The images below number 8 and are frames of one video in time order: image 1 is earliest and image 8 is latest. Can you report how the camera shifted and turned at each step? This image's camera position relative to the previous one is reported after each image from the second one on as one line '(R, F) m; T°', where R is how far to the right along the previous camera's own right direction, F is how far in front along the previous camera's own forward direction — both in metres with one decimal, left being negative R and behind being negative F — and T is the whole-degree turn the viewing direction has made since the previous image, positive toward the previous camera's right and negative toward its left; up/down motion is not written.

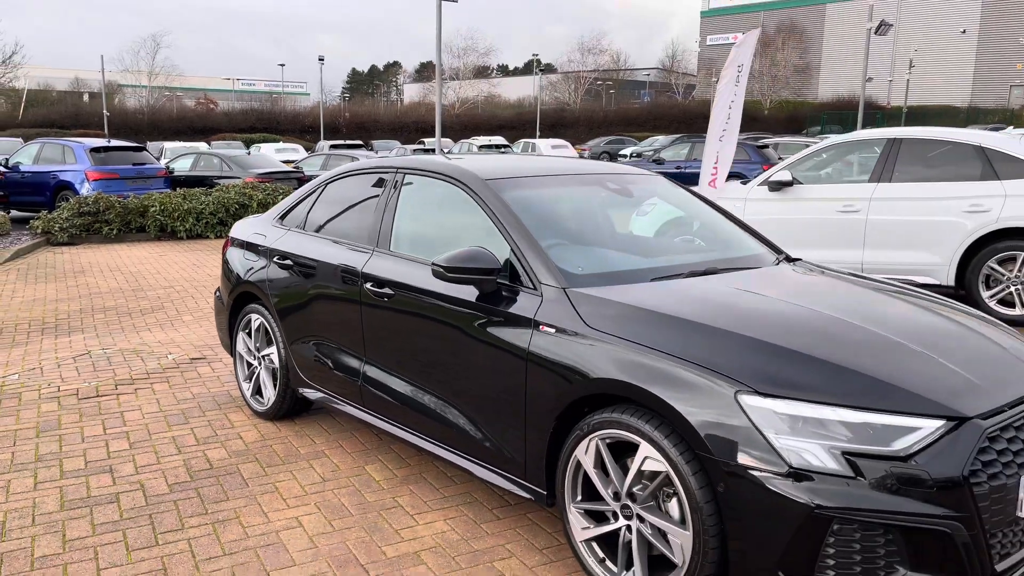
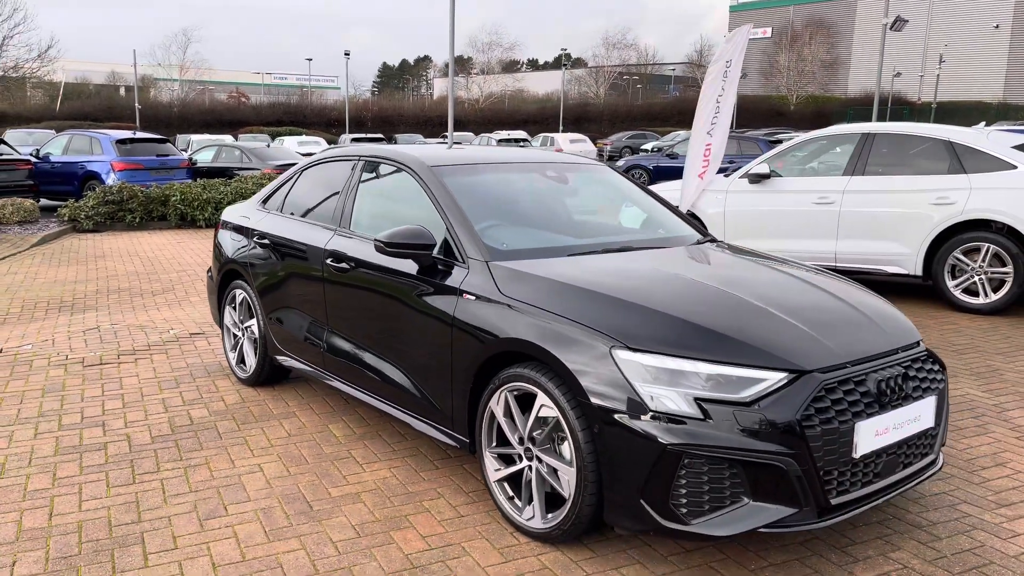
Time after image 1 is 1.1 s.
(+0.4, -0.4) m; -2°
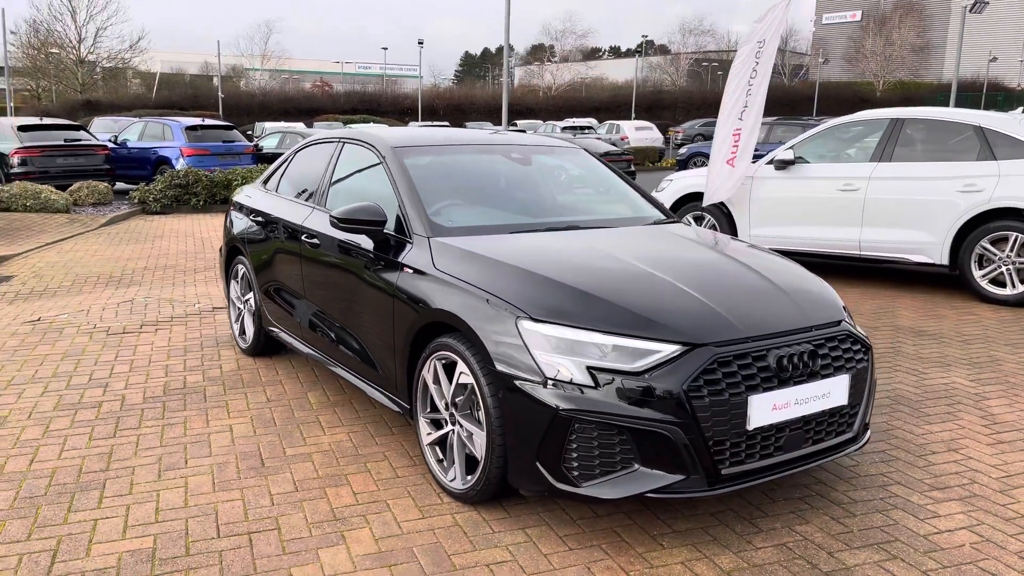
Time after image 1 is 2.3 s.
(+0.6, -0.1) m; -5°
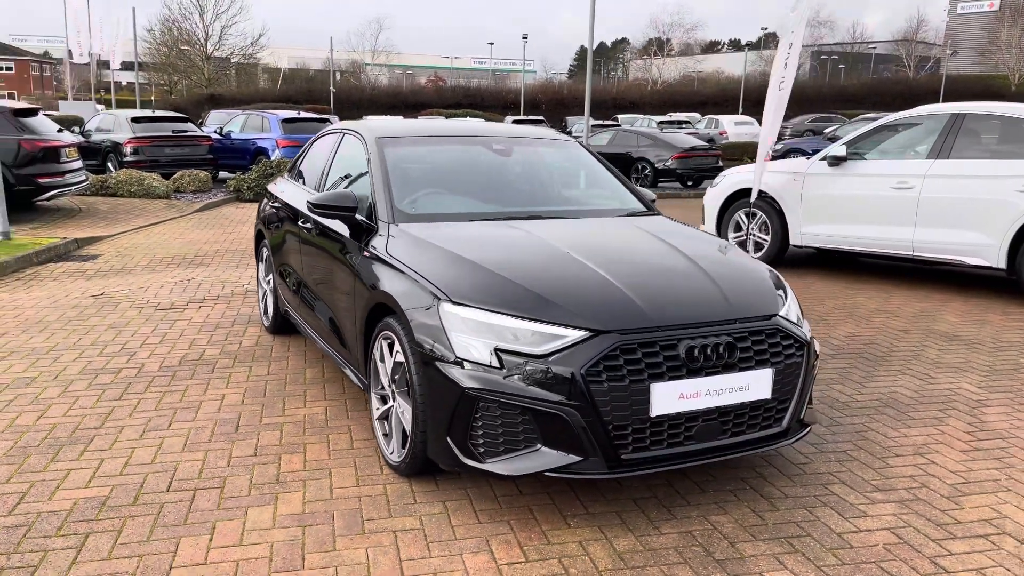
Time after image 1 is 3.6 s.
(+0.7, -0.1) m; -7°
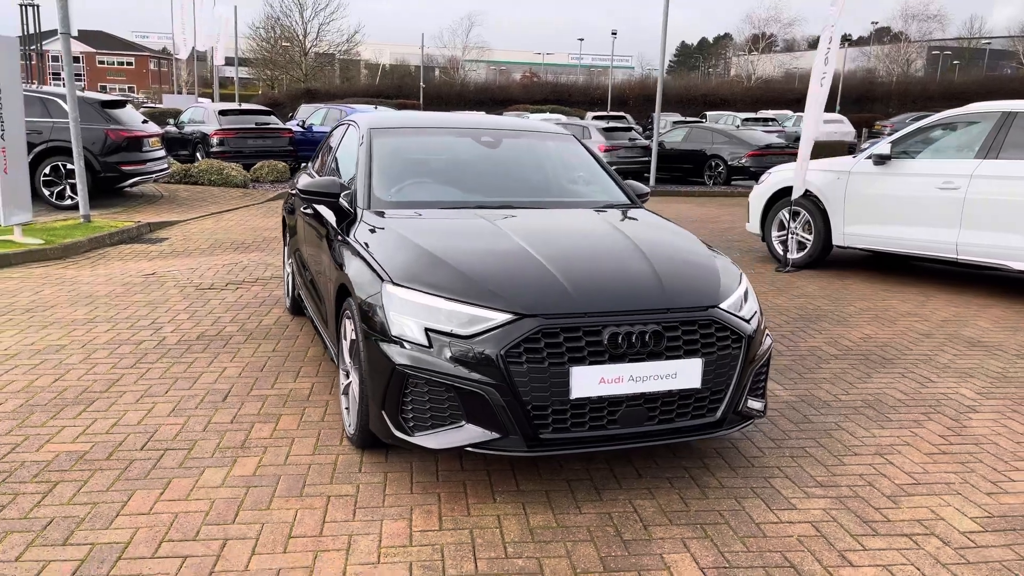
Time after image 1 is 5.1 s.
(+0.6, -0.1) m; -6°
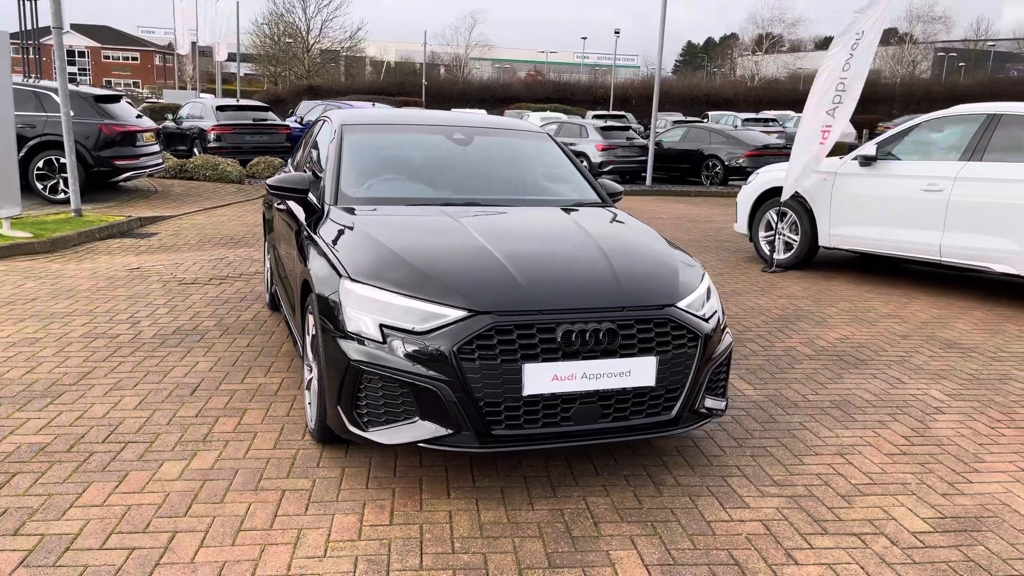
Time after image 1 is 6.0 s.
(+0.2, 0.0) m; 0°
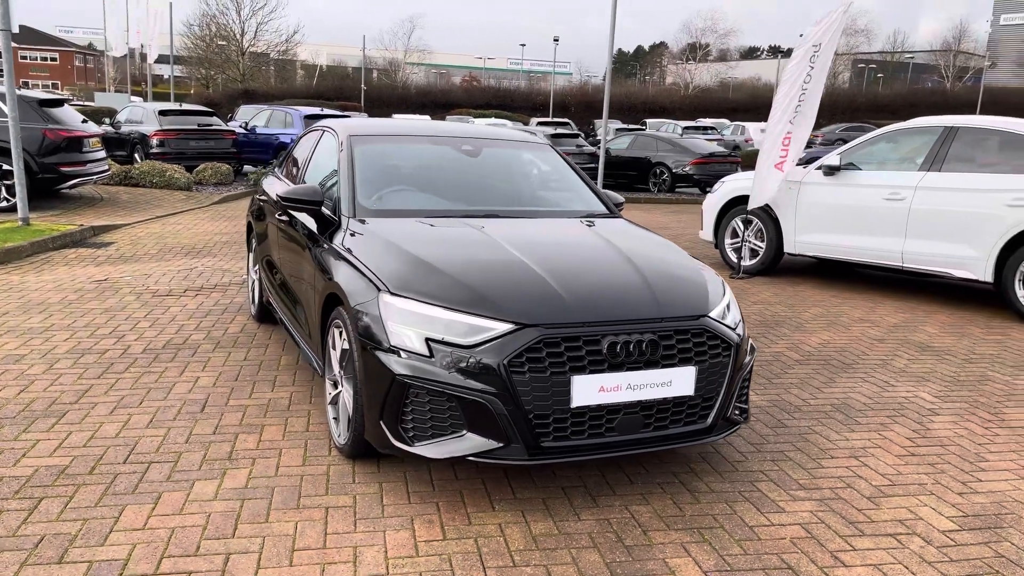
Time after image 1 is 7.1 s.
(-0.4, 0.0) m; +4°
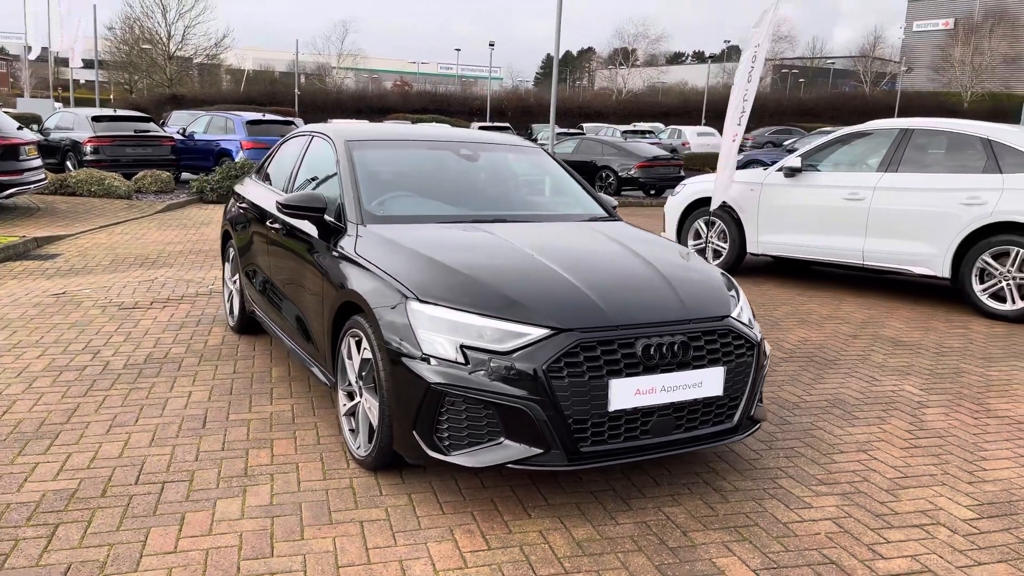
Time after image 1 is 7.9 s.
(-0.4, 0.0) m; +4°
